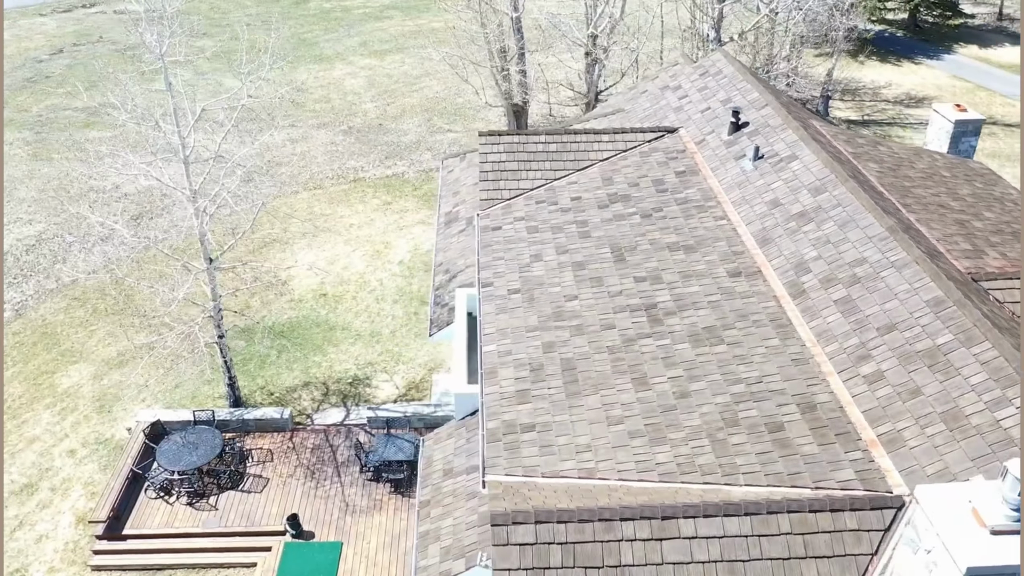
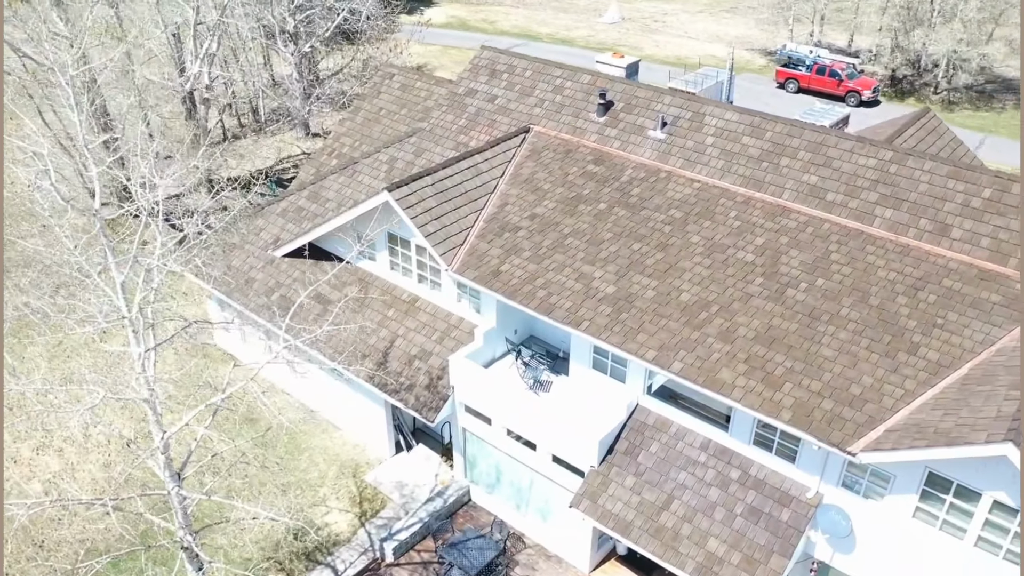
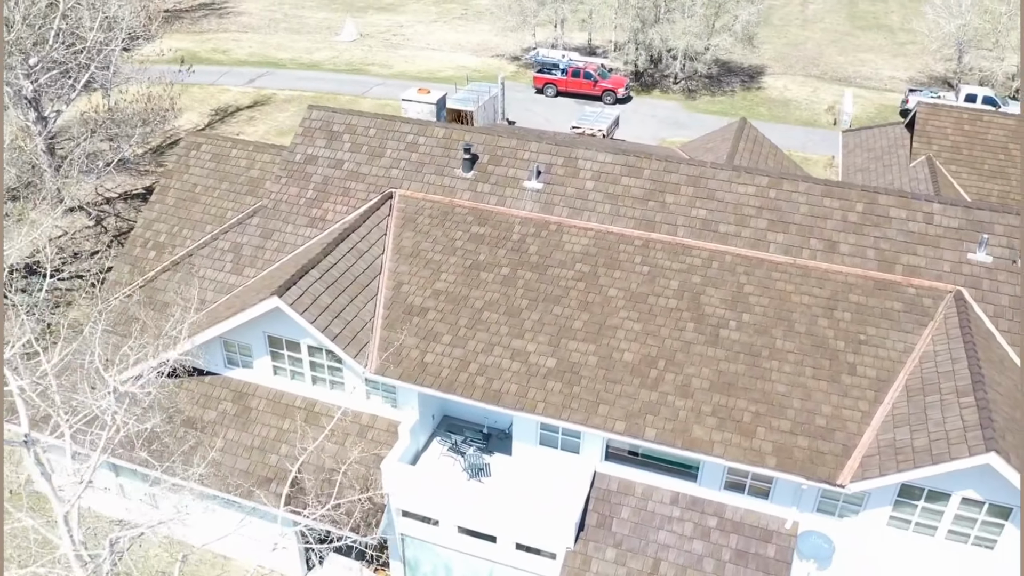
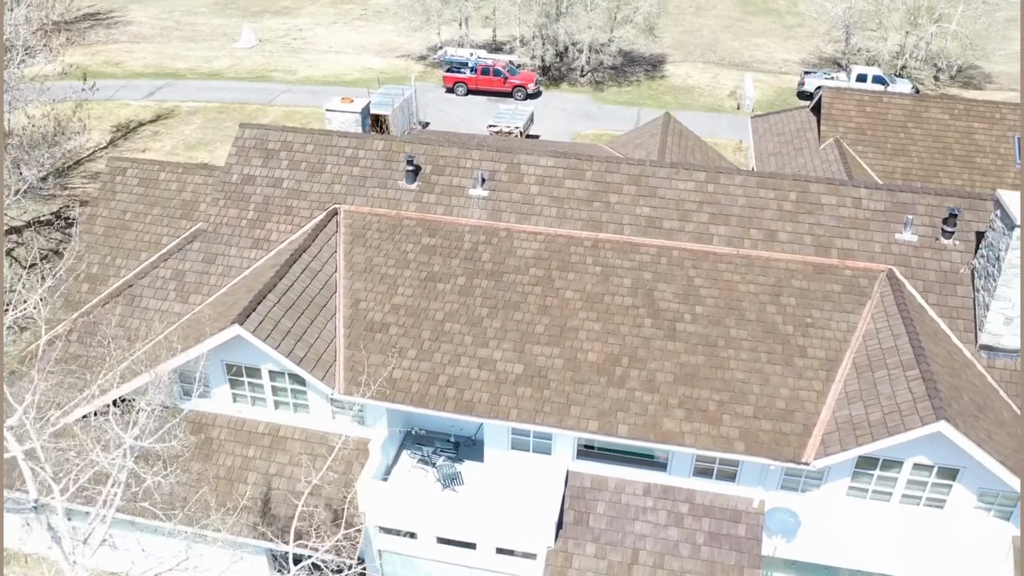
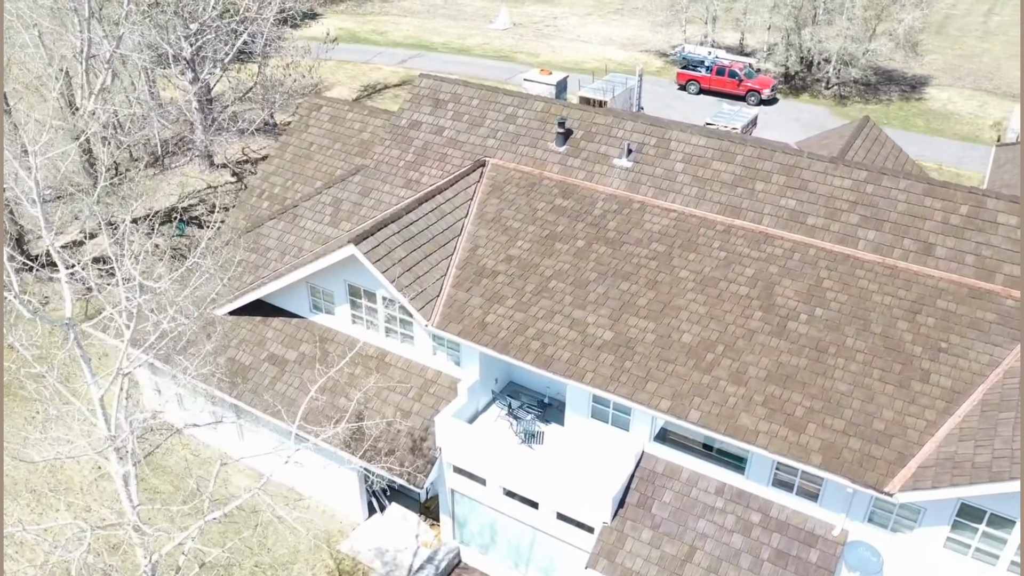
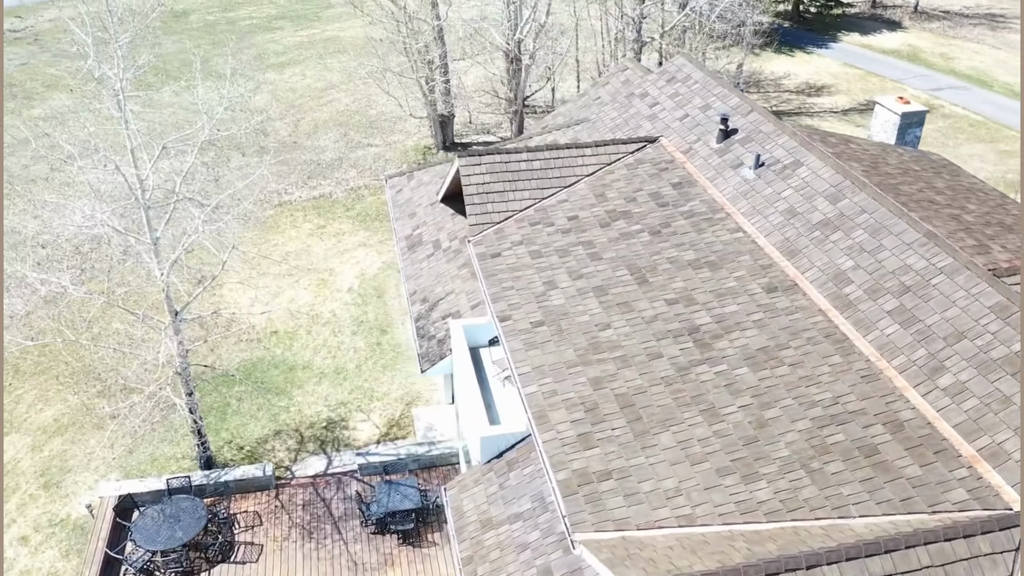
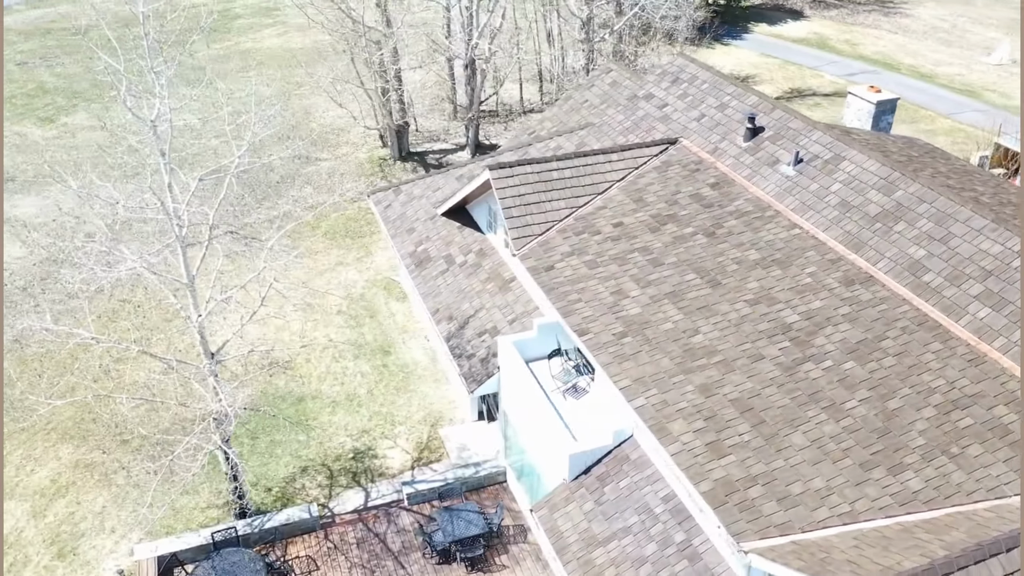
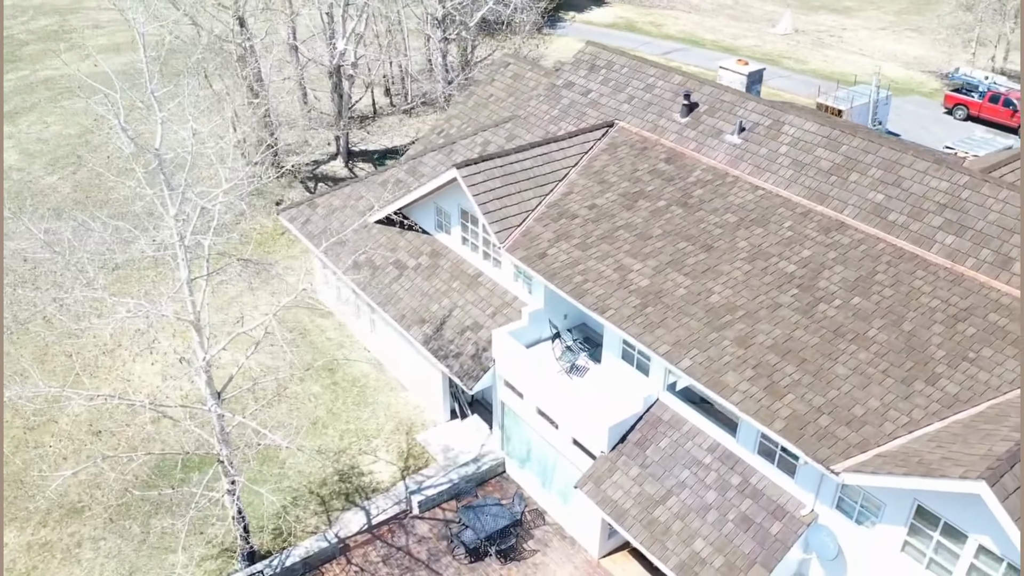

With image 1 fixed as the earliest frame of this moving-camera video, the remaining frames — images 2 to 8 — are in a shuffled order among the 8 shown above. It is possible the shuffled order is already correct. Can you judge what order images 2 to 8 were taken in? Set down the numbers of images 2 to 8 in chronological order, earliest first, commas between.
6, 7, 8, 2, 5, 3, 4
